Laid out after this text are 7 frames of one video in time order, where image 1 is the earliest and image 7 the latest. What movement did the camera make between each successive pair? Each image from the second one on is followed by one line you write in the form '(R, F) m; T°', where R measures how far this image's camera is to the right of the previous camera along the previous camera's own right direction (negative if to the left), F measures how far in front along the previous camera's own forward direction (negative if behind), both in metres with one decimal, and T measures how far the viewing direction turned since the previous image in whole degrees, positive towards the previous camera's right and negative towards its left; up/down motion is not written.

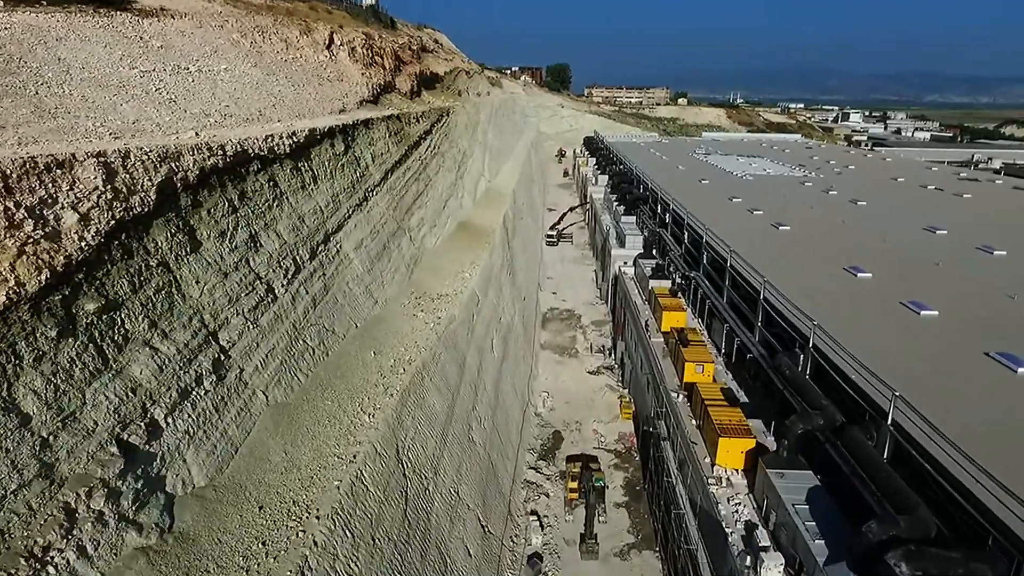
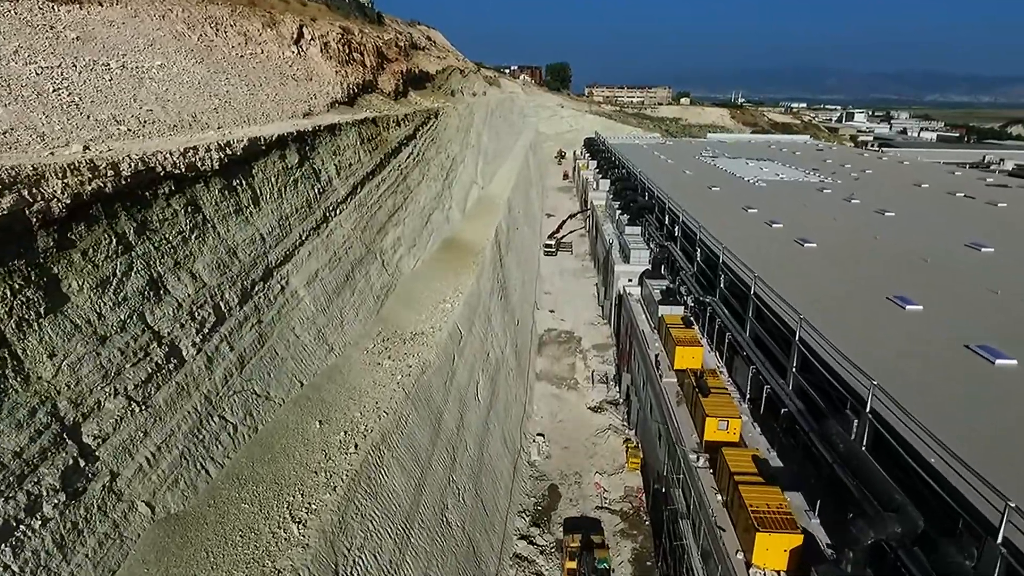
(+0.3, +2.1) m; 0°
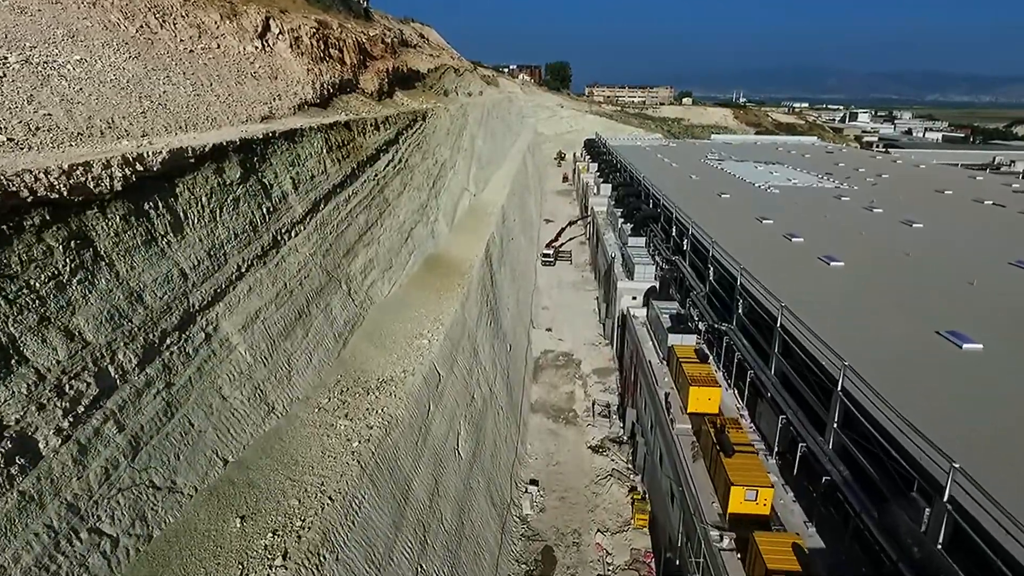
(+0.3, +1.9) m; 0°
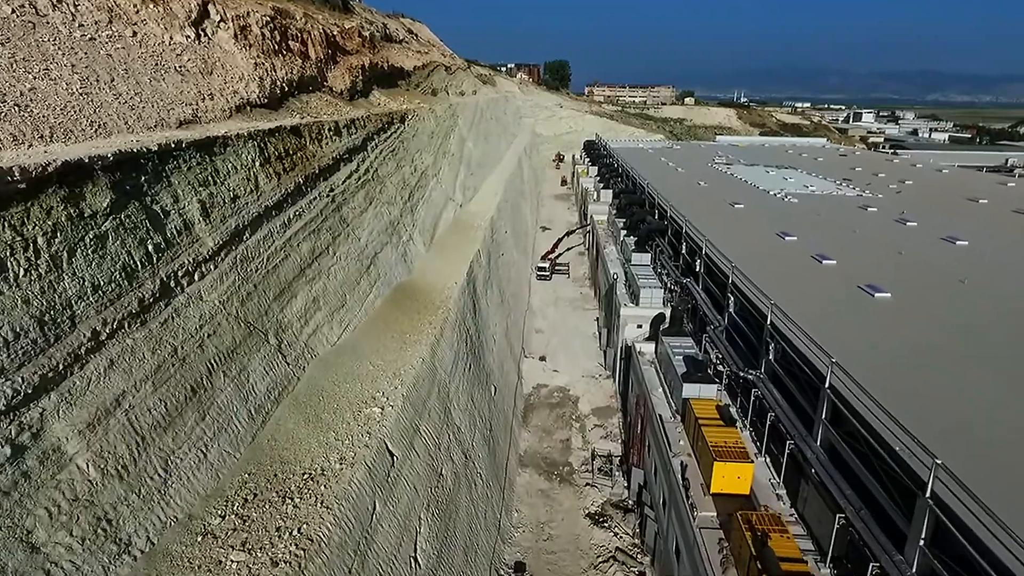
(+0.4, +2.5) m; 0°
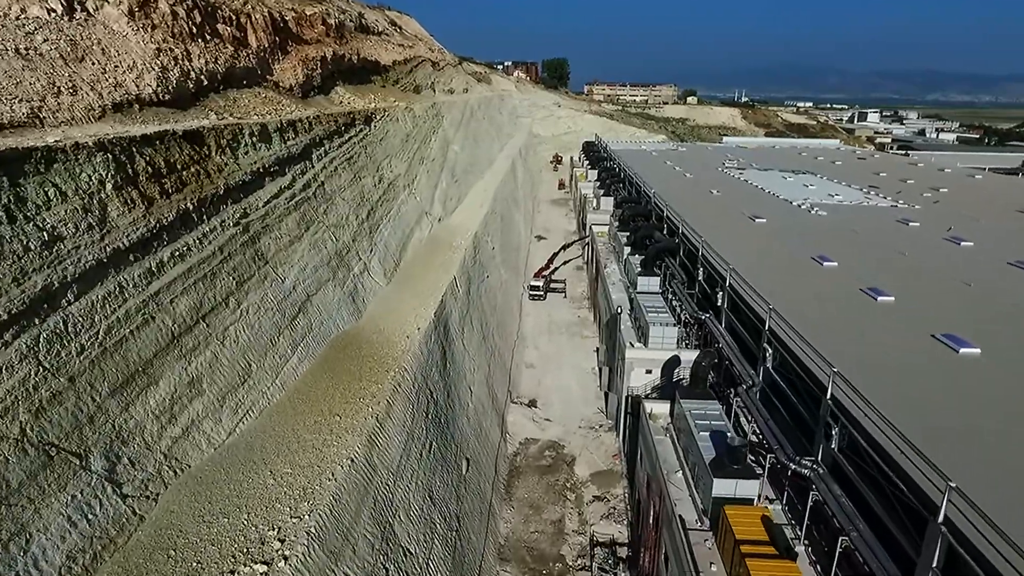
(+0.5, +3.1) m; 0°
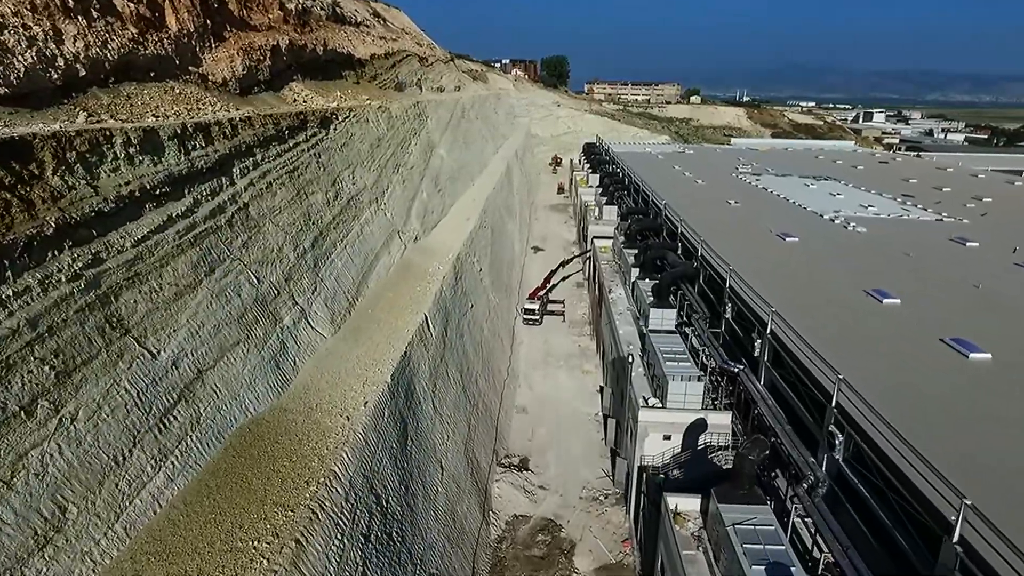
(+0.3, +2.9) m; 0°
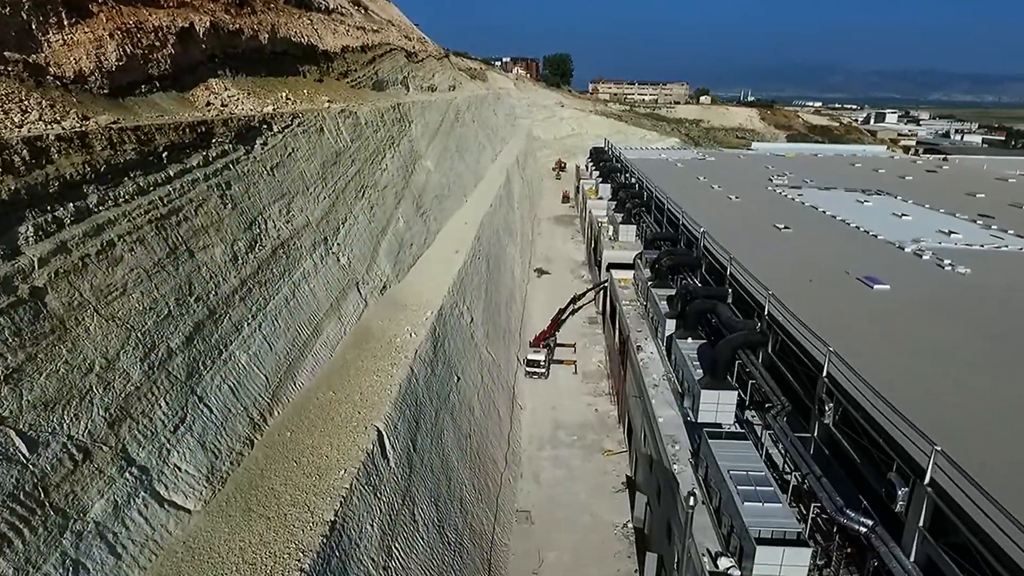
(0.0, +4.2) m; 0°
